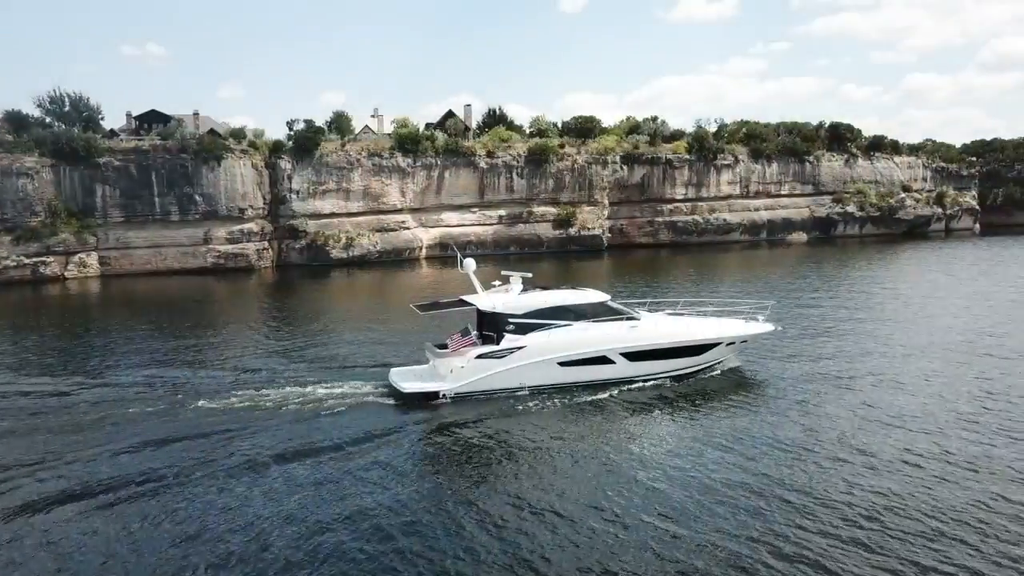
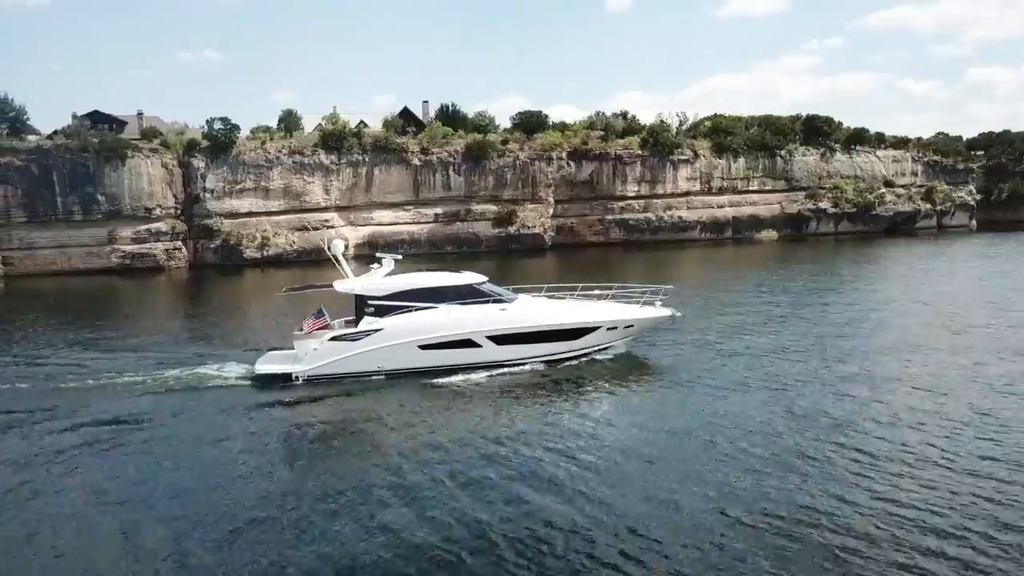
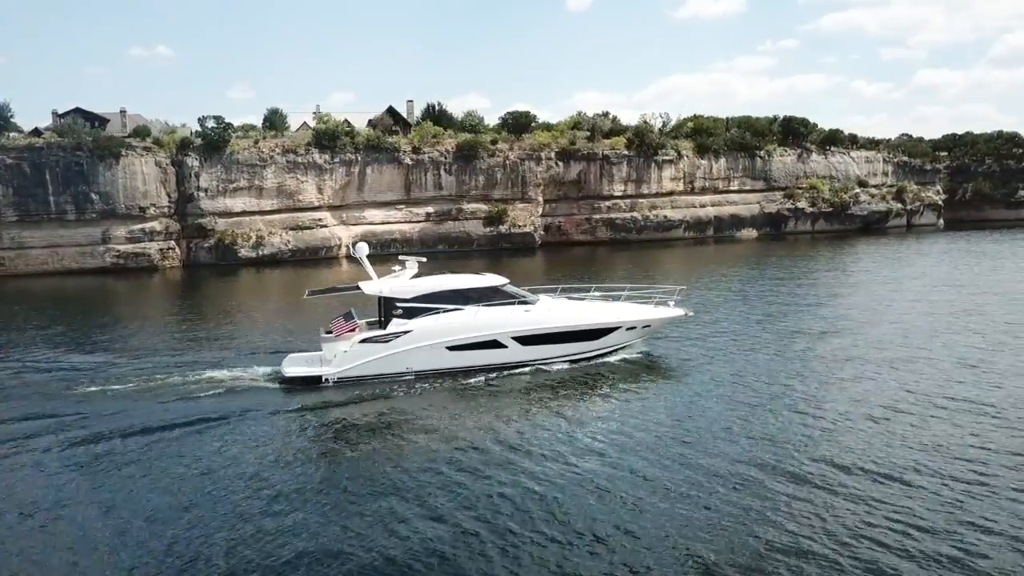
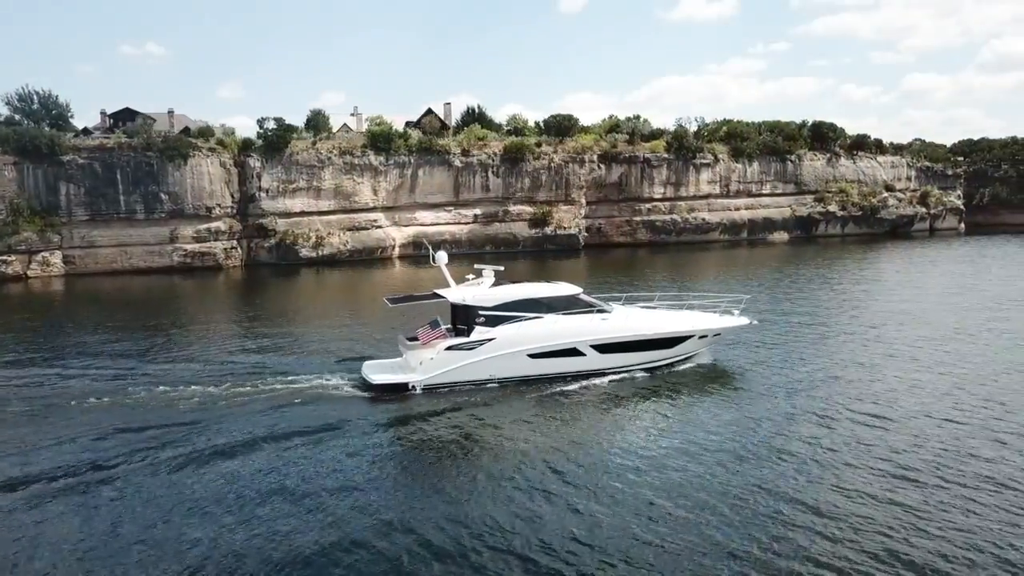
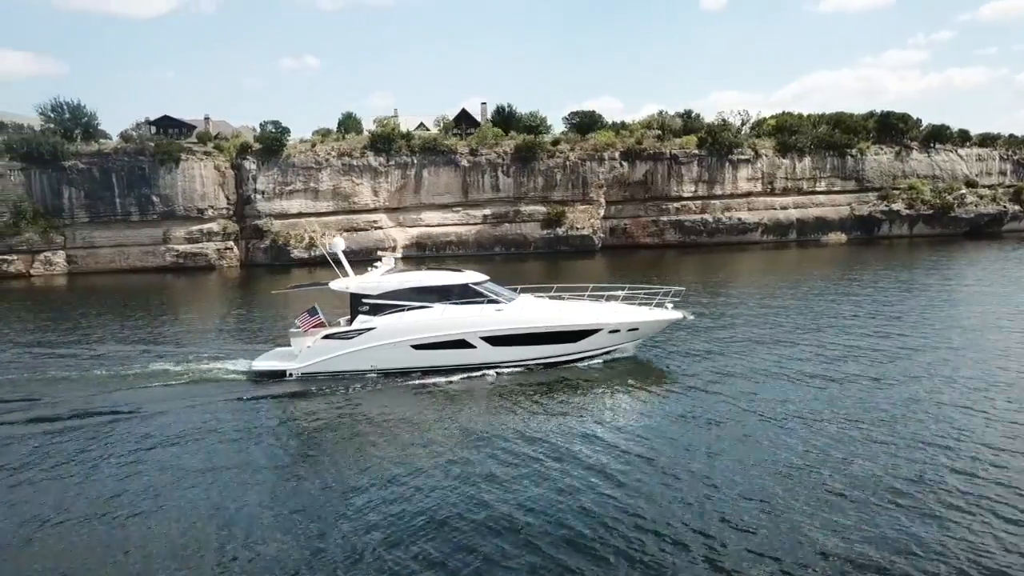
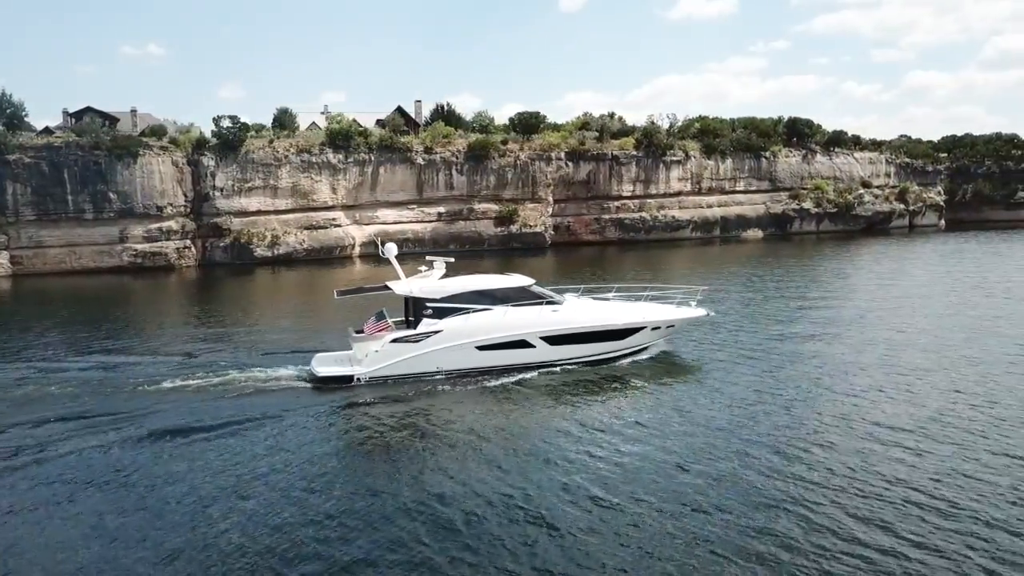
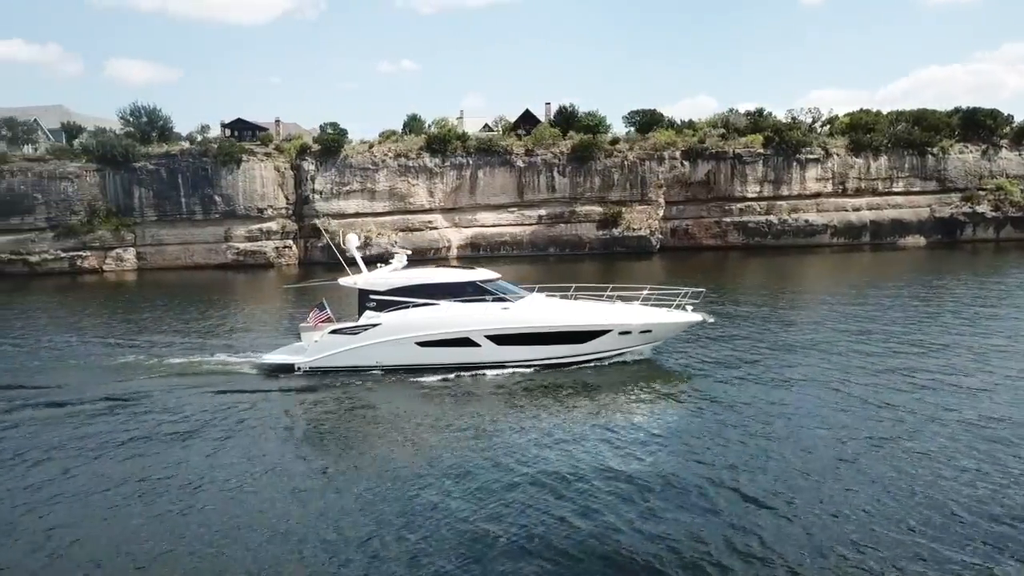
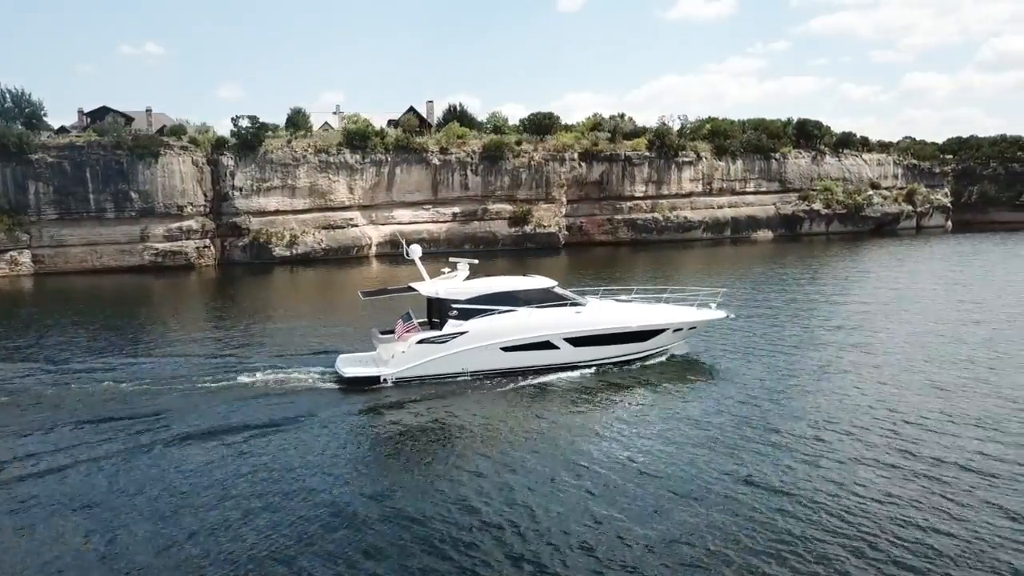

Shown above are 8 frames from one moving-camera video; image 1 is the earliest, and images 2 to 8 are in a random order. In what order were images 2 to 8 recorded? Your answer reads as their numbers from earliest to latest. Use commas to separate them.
4, 8, 6, 3, 2, 5, 7
